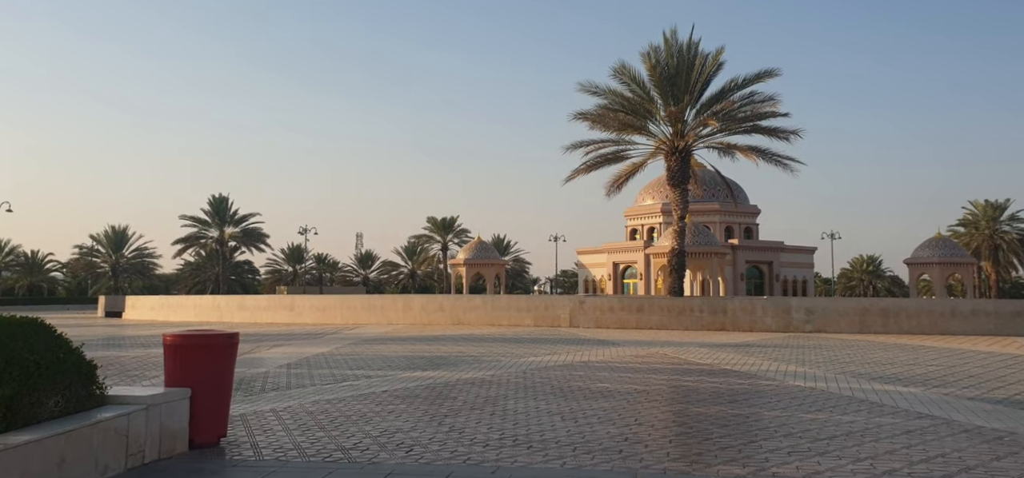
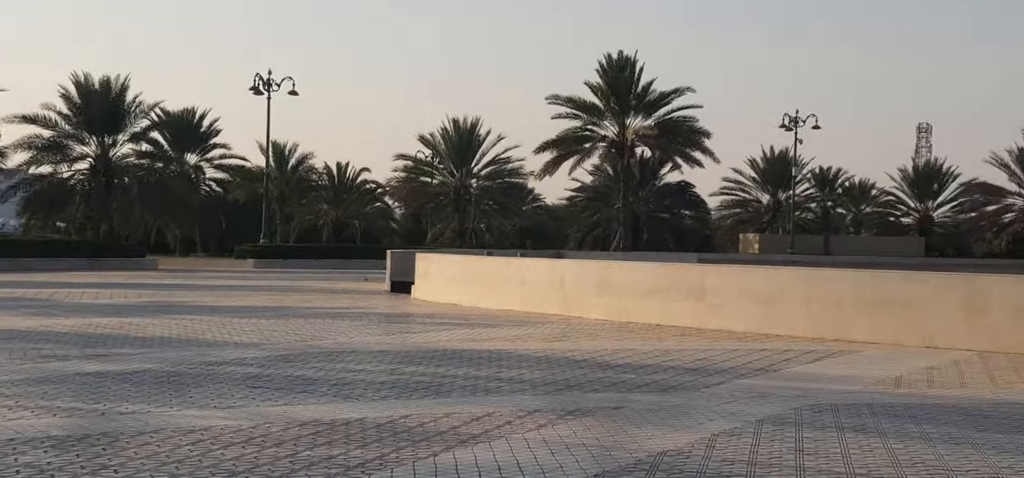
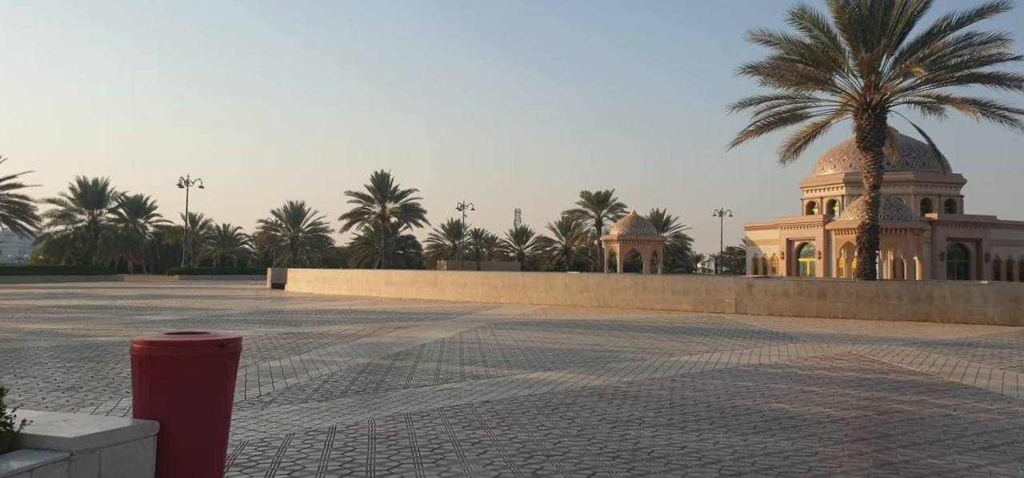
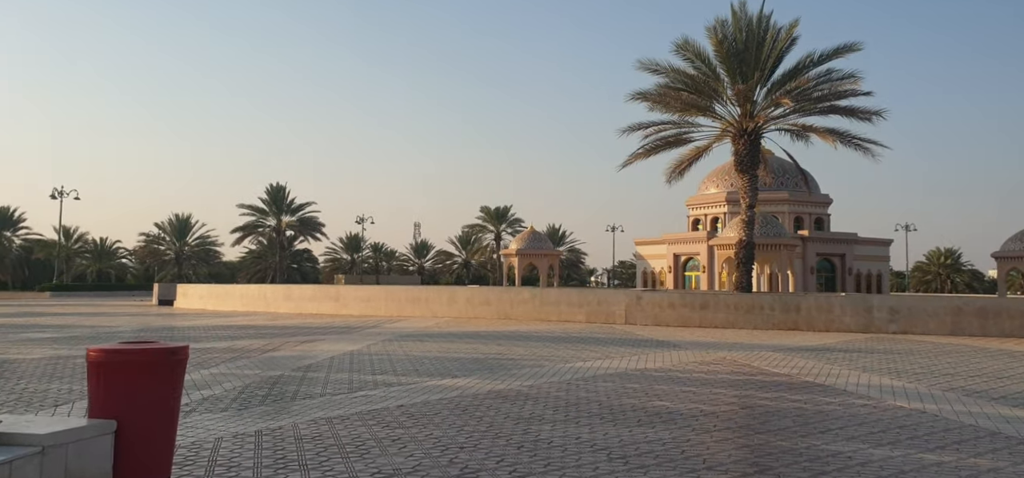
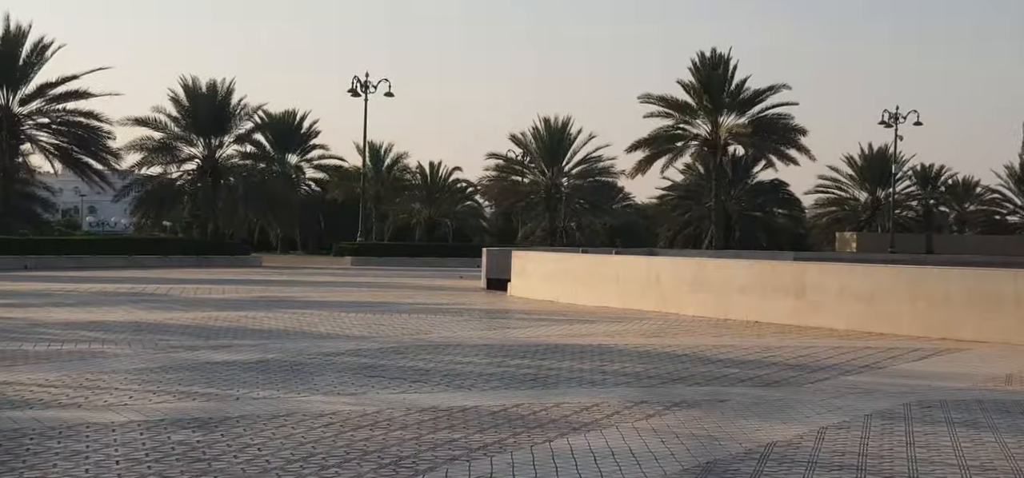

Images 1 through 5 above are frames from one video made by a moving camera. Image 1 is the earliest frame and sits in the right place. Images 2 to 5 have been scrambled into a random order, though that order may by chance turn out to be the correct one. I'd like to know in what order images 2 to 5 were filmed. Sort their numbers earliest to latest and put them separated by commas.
4, 3, 5, 2
